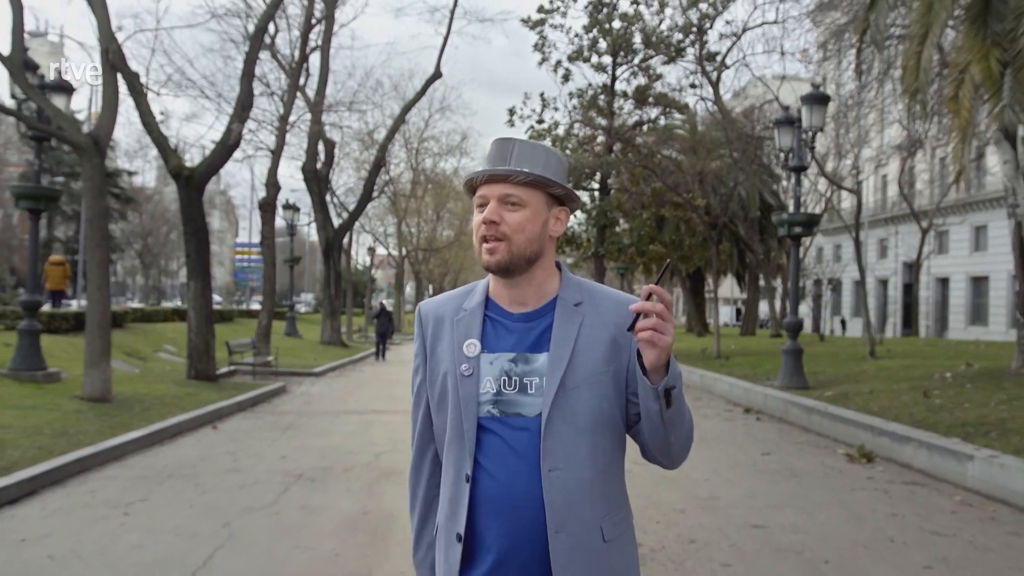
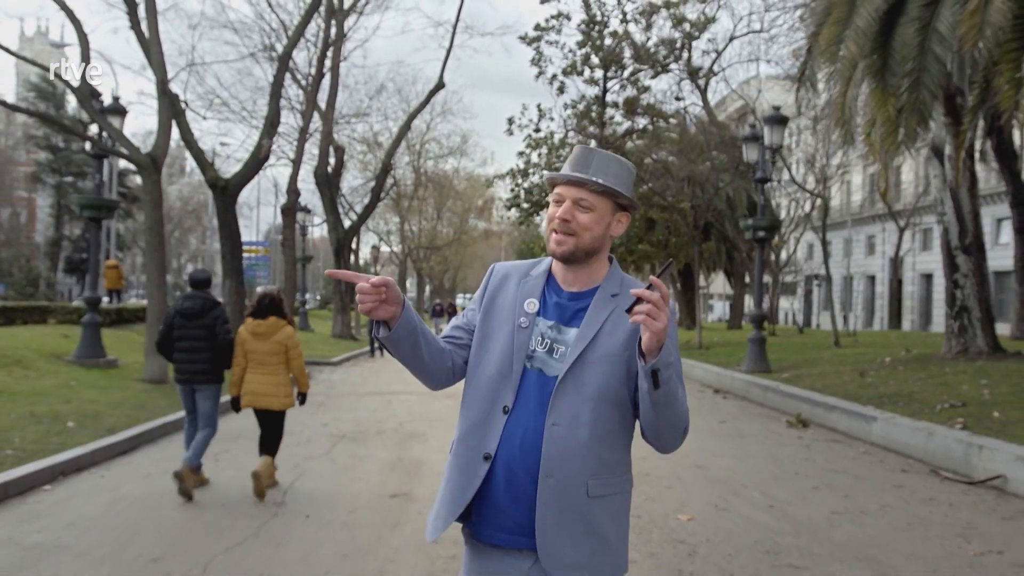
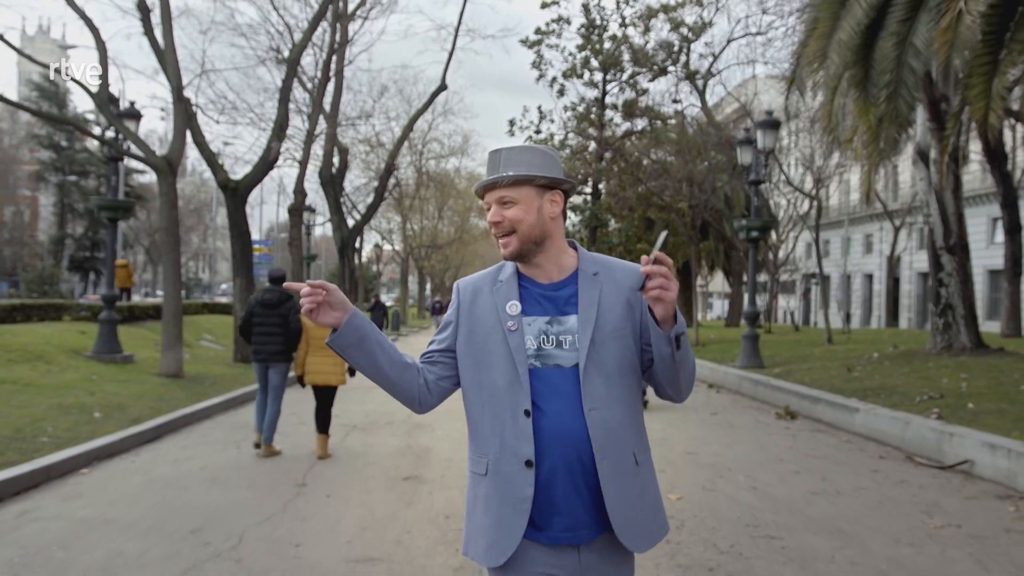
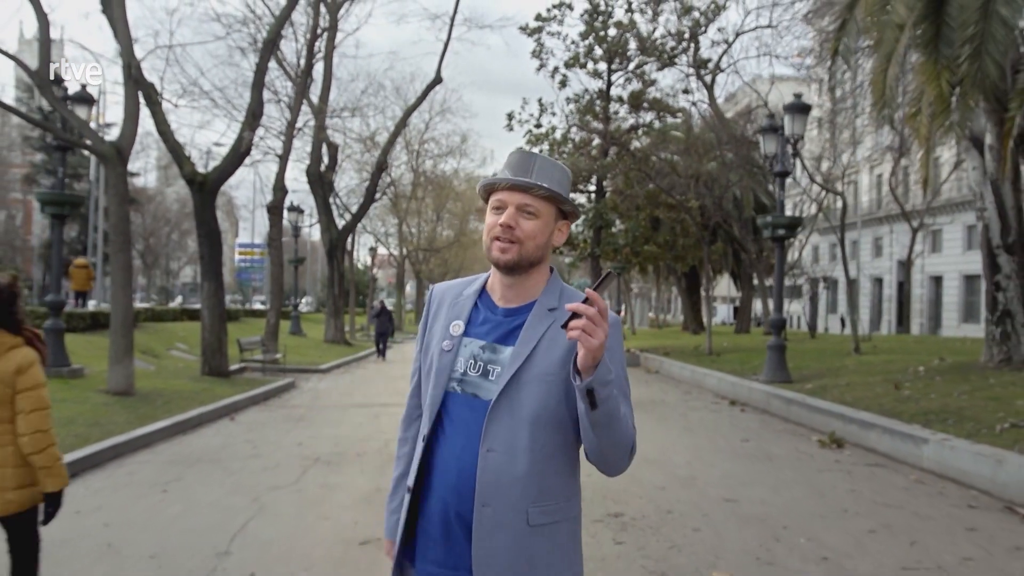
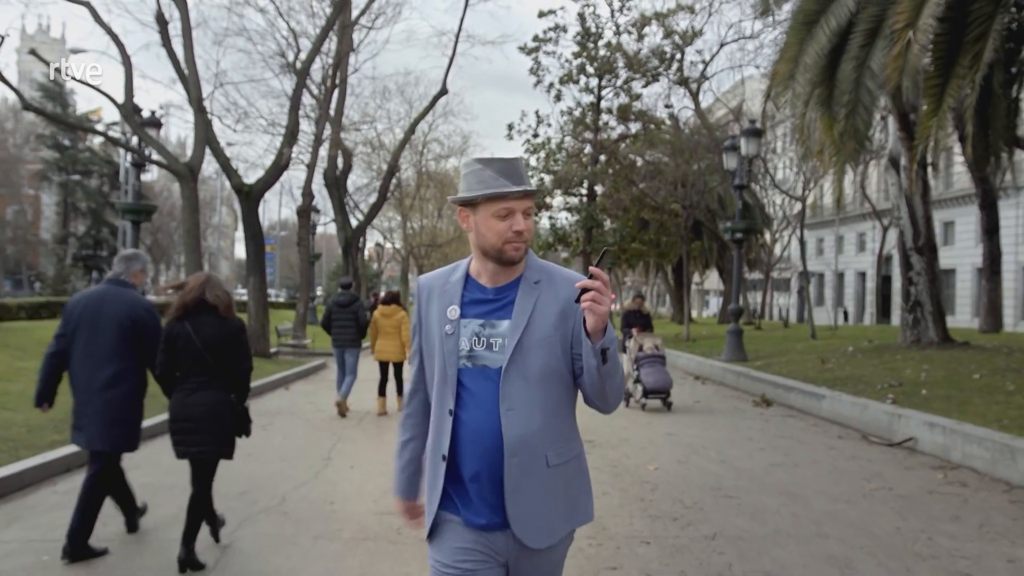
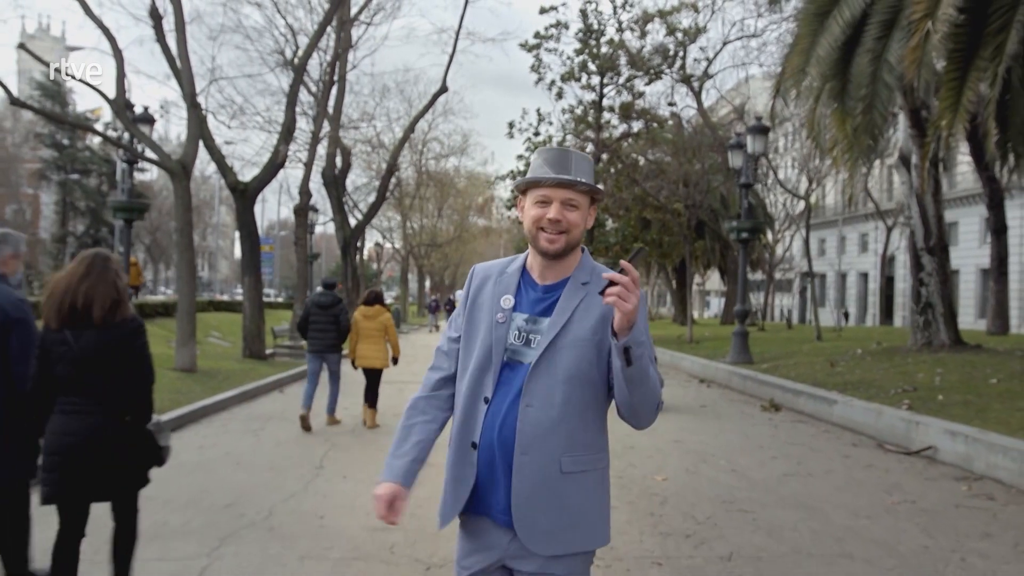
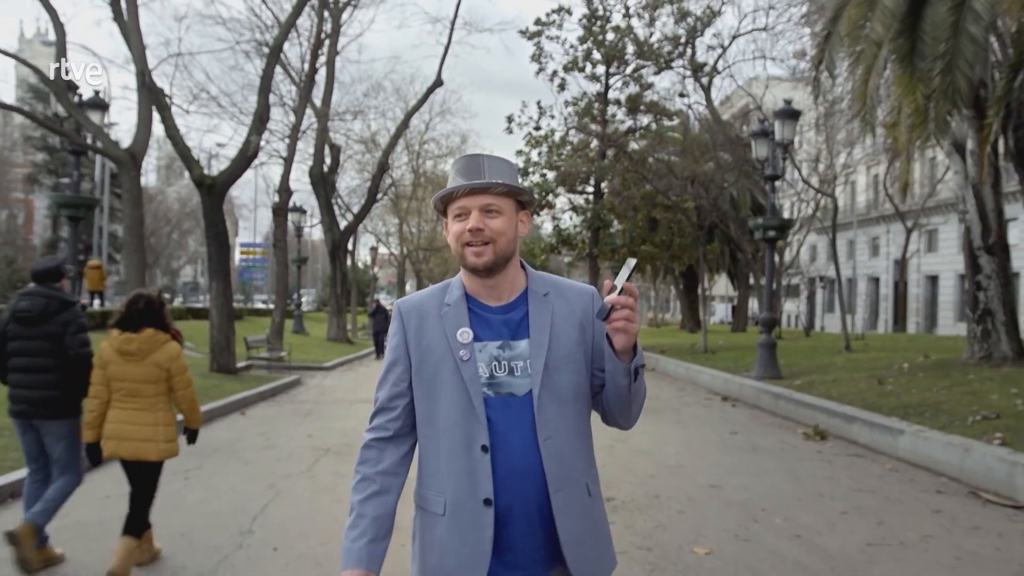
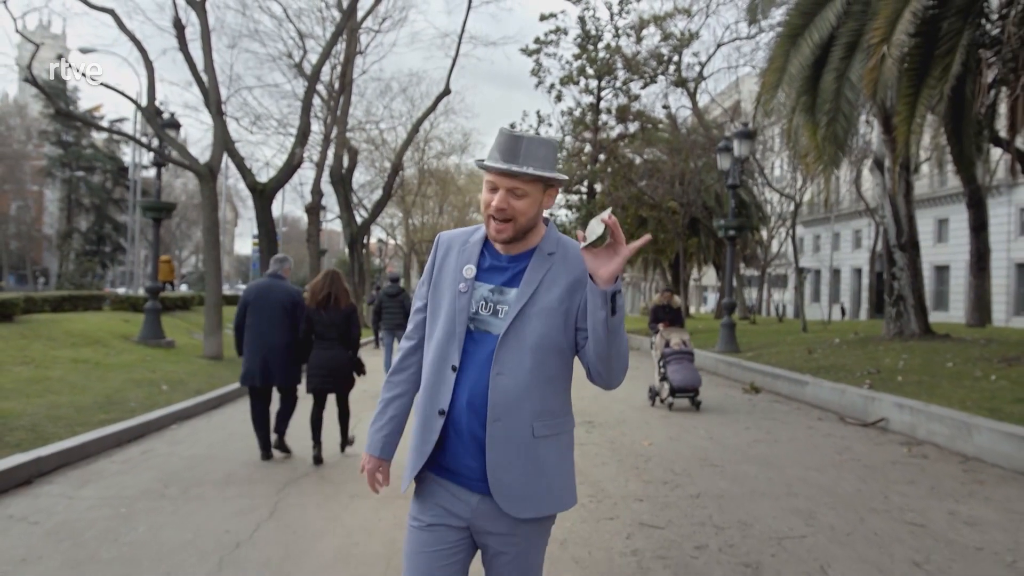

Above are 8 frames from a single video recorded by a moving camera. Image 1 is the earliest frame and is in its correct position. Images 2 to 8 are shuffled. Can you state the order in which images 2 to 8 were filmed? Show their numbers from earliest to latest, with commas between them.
4, 7, 2, 3, 6, 5, 8
